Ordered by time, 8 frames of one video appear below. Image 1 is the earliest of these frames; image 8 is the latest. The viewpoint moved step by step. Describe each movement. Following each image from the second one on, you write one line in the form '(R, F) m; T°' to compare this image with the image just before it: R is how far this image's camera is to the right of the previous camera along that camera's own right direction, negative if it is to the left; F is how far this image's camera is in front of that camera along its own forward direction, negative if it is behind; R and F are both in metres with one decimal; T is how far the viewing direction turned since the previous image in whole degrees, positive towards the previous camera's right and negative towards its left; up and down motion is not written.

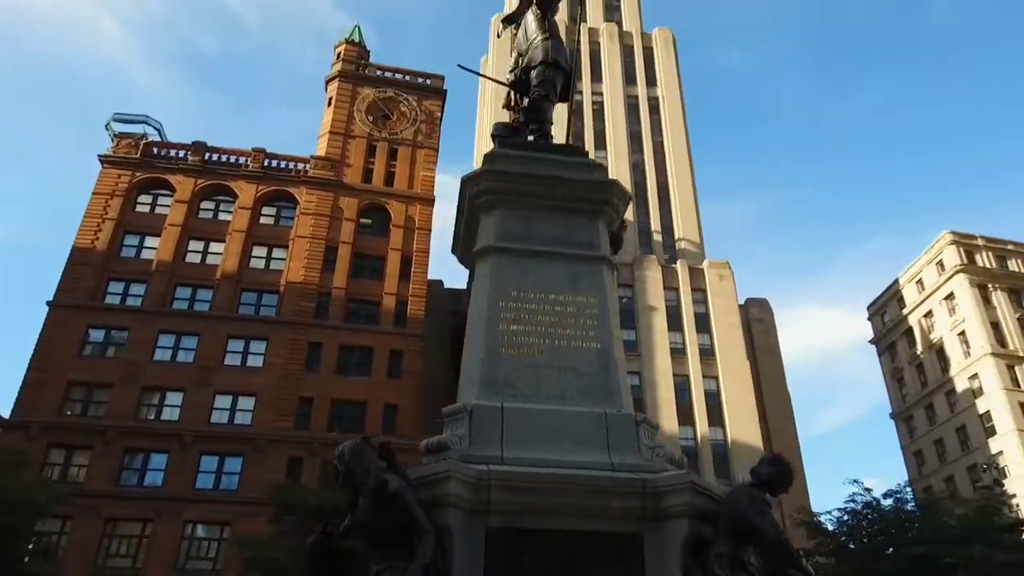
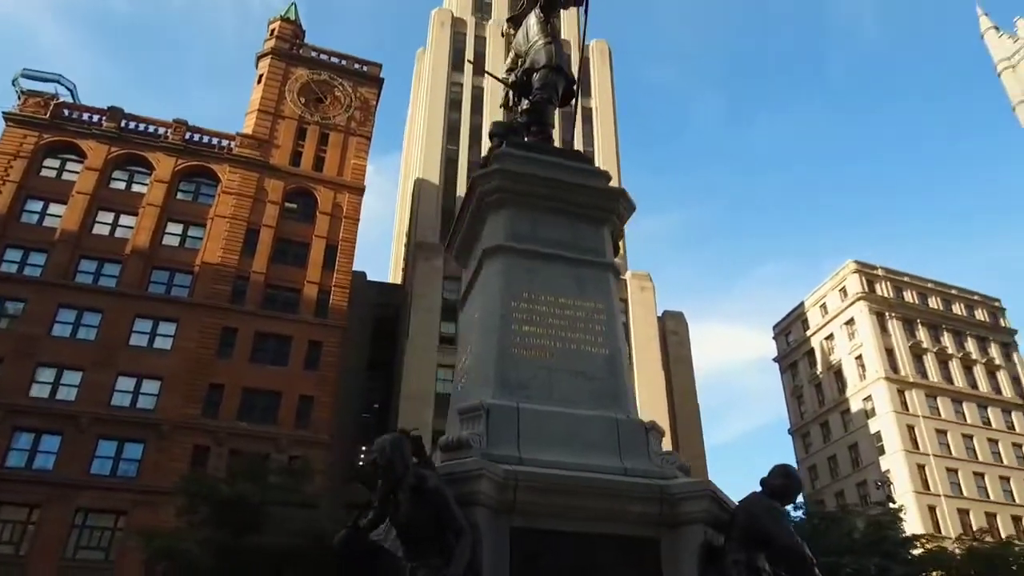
(-0.9, +0.1) m; +7°
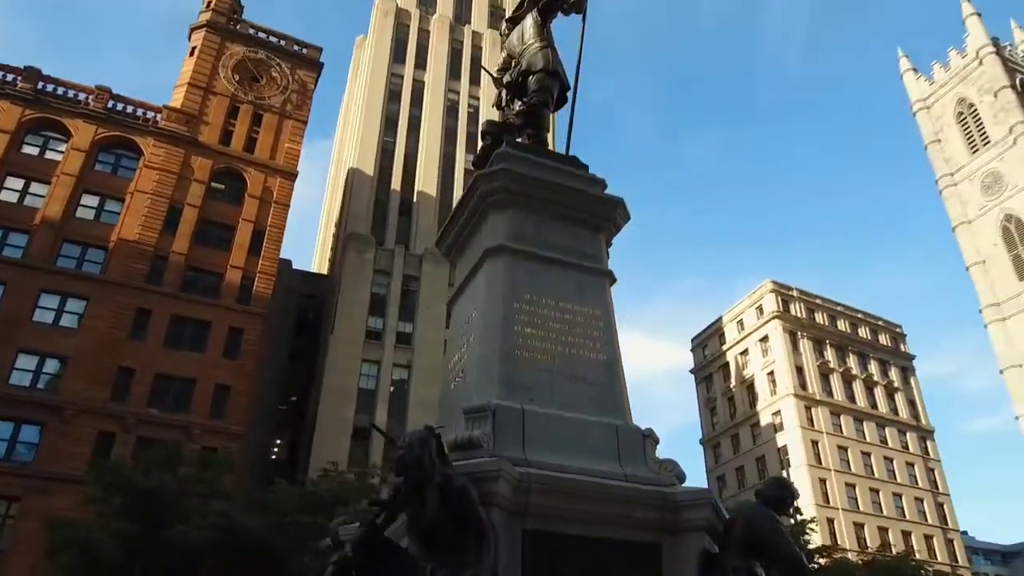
(-0.7, +0.1) m; +6°
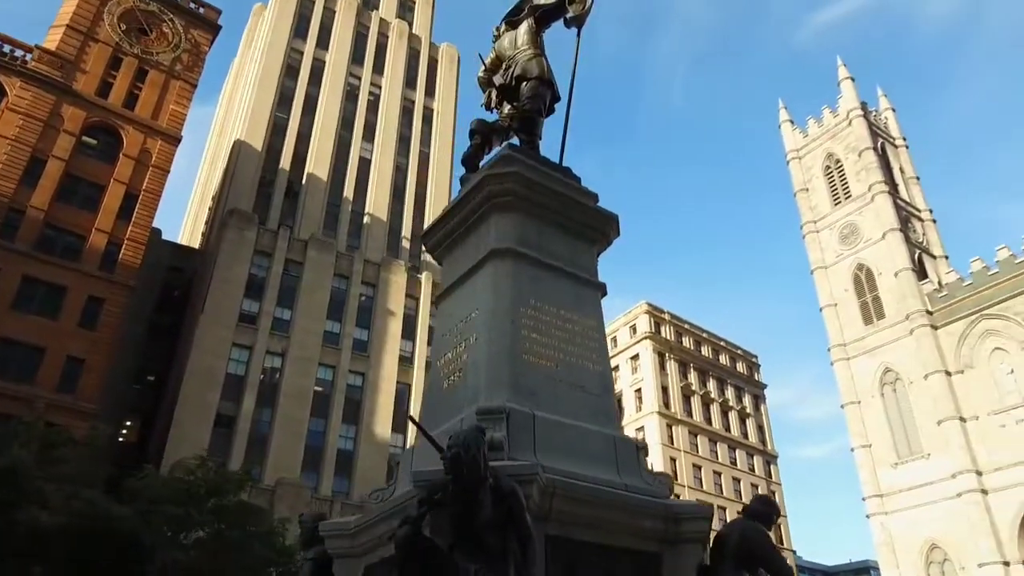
(-1.2, +0.1) m; +10°
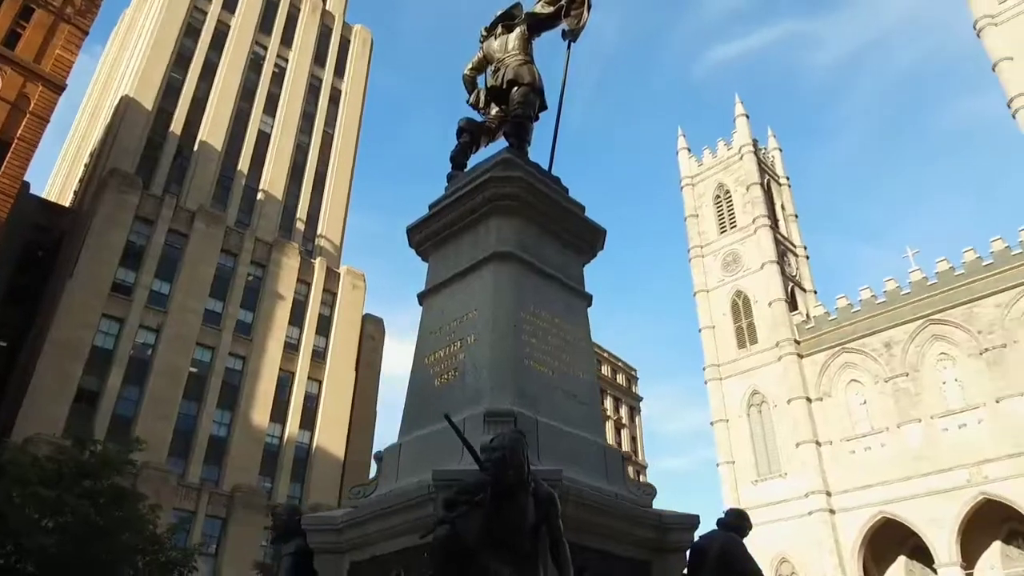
(-1.0, 0.0) m; +9°
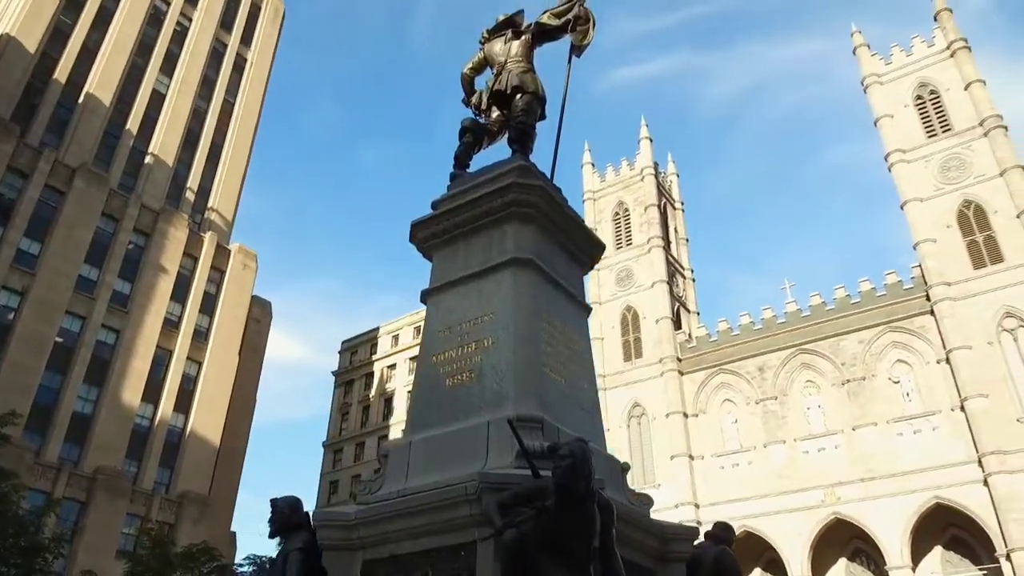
(-1.2, 0.0) m; +9°
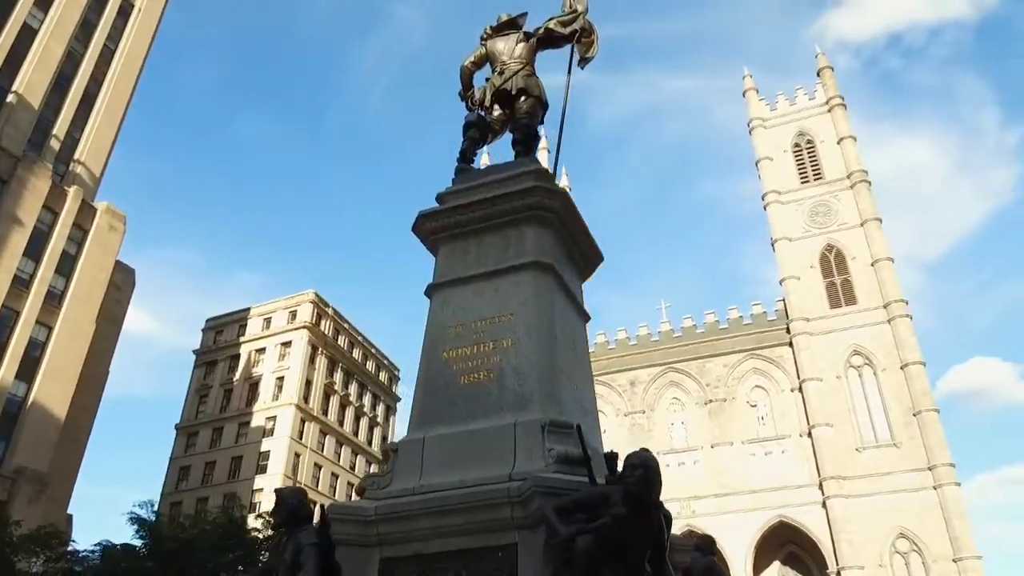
(-1.3, +0.1) m; +10°
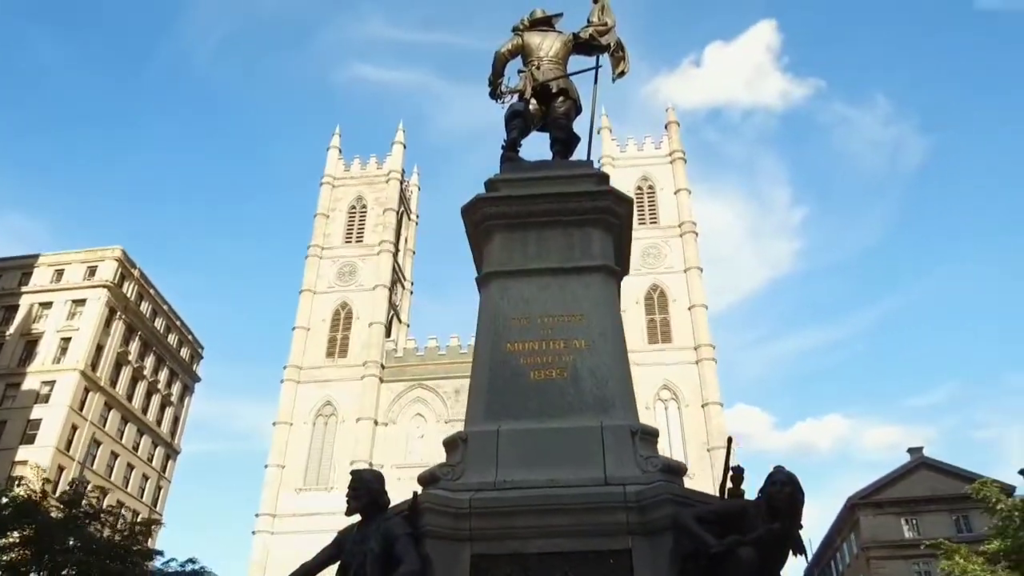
(-2.3, +0.5) m; +15°
